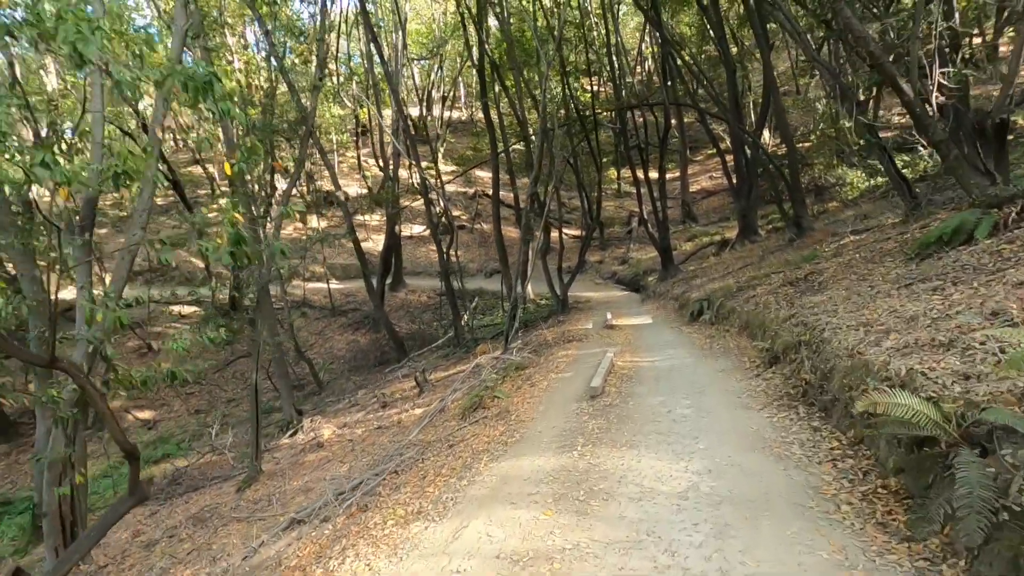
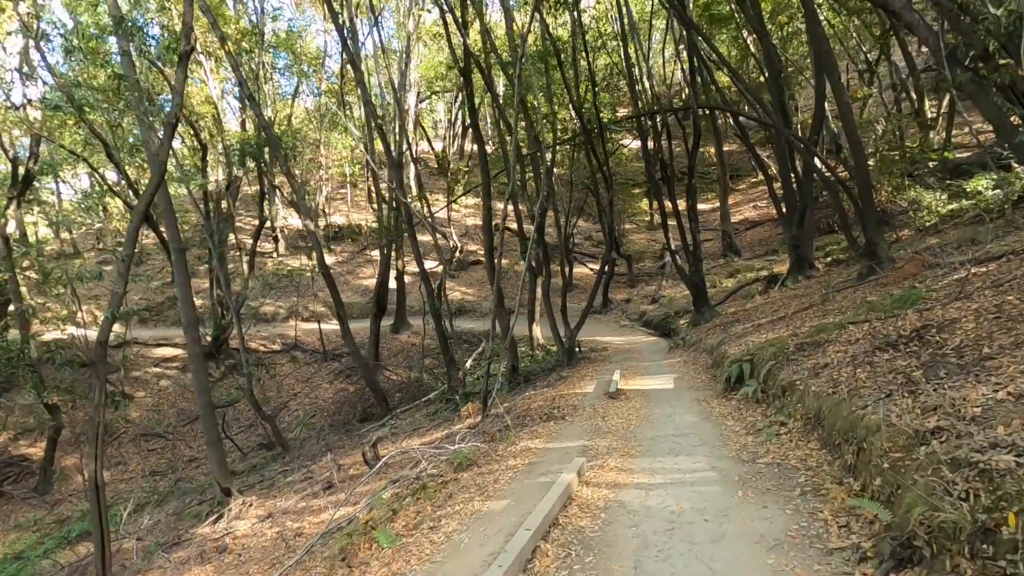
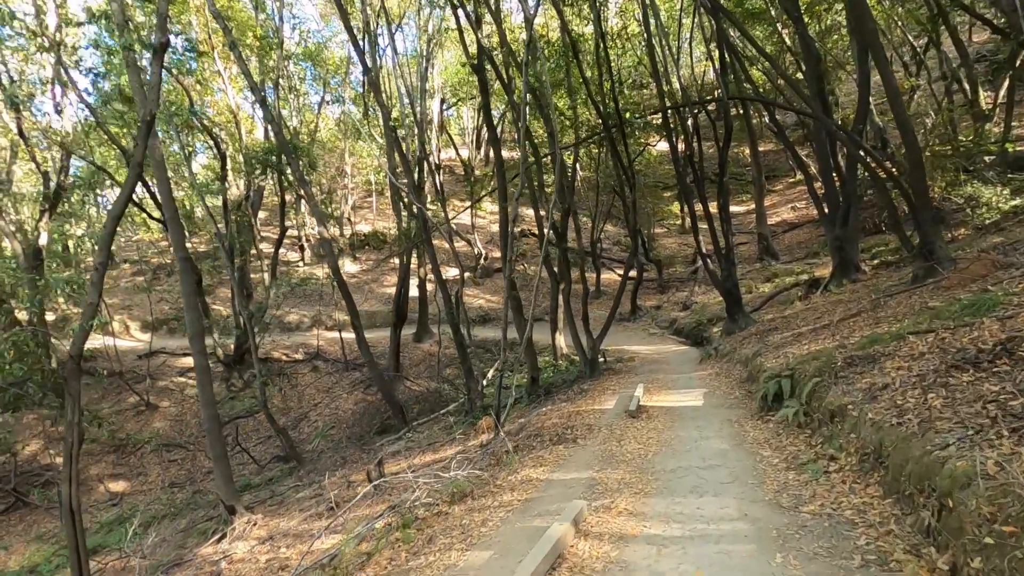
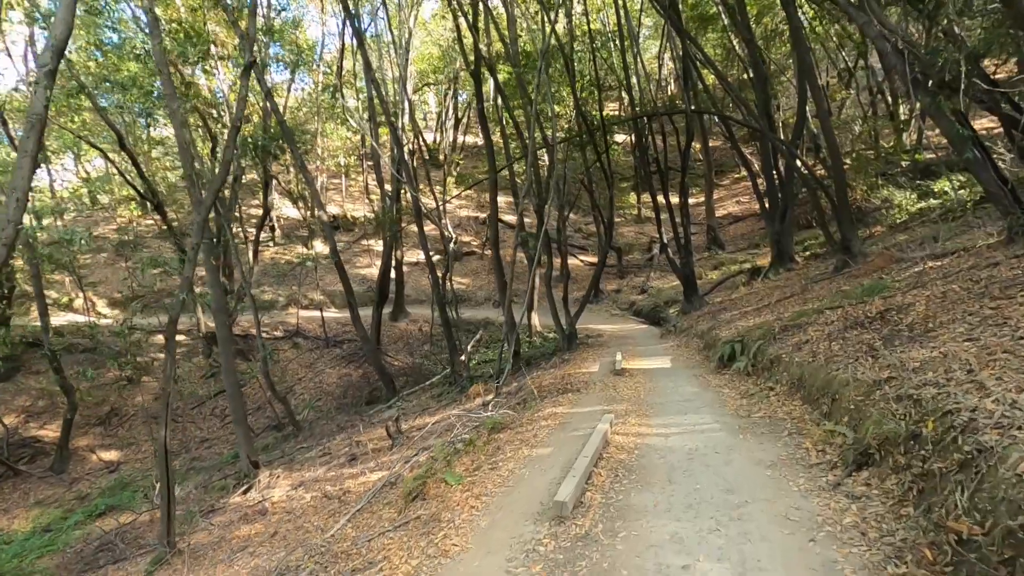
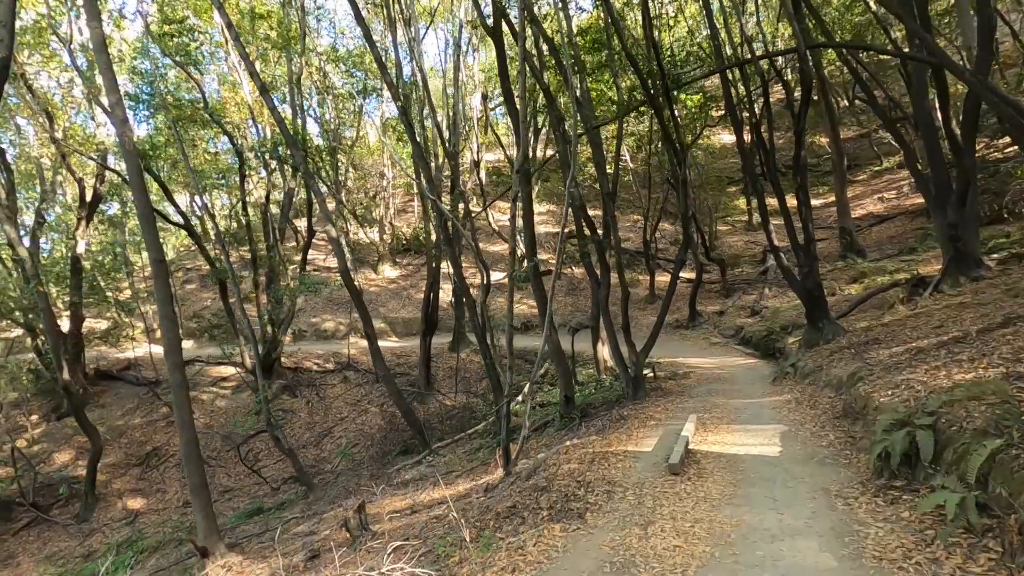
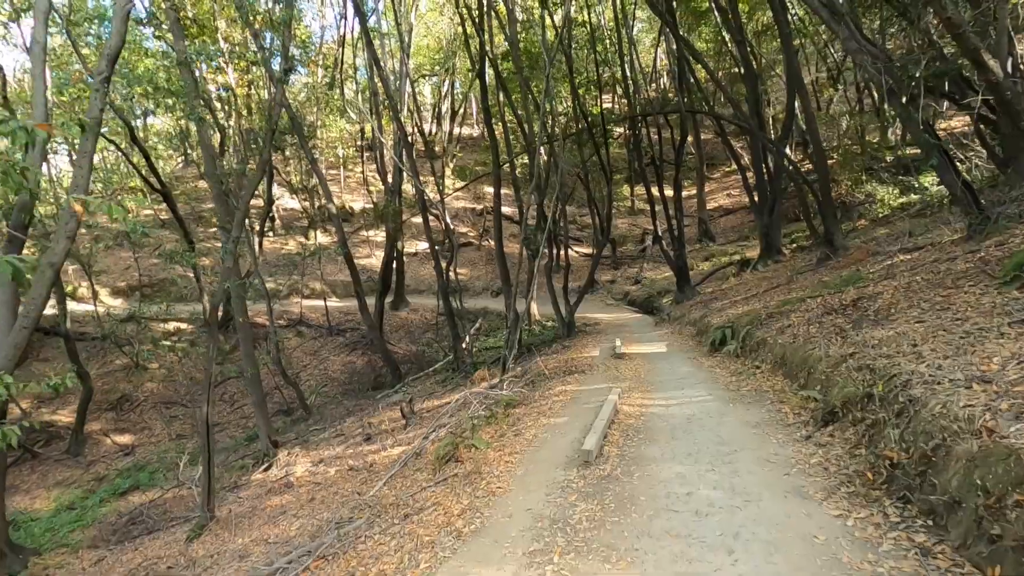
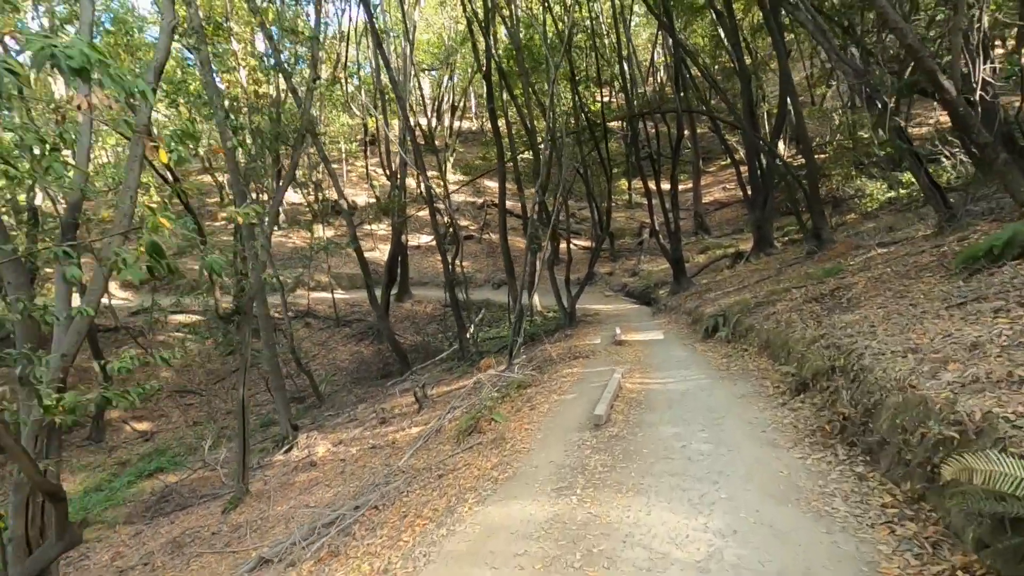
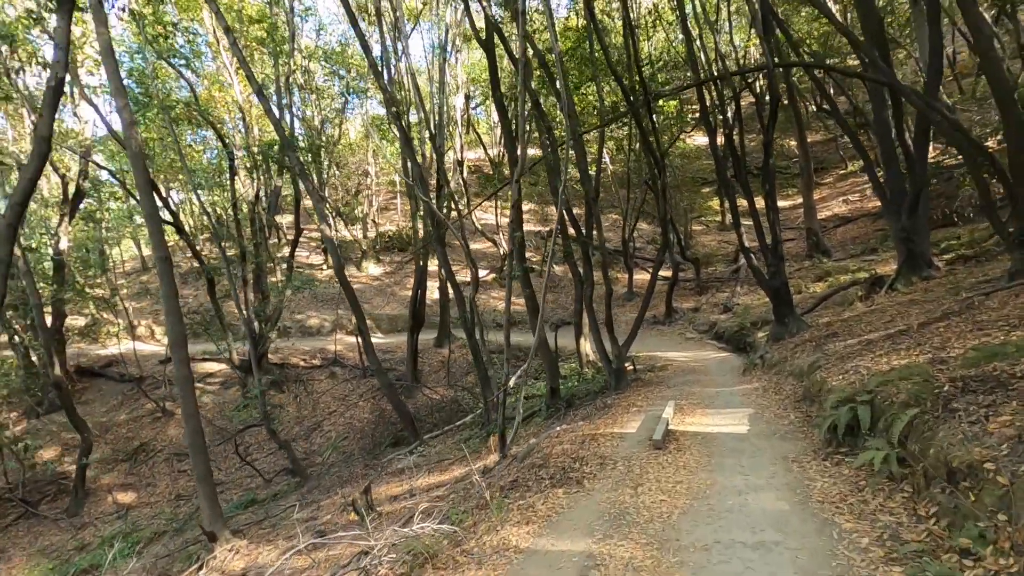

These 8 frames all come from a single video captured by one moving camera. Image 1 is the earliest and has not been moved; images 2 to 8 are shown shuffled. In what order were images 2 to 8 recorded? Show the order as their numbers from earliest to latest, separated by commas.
7, 6, 4, 2, 3, 8, 5
